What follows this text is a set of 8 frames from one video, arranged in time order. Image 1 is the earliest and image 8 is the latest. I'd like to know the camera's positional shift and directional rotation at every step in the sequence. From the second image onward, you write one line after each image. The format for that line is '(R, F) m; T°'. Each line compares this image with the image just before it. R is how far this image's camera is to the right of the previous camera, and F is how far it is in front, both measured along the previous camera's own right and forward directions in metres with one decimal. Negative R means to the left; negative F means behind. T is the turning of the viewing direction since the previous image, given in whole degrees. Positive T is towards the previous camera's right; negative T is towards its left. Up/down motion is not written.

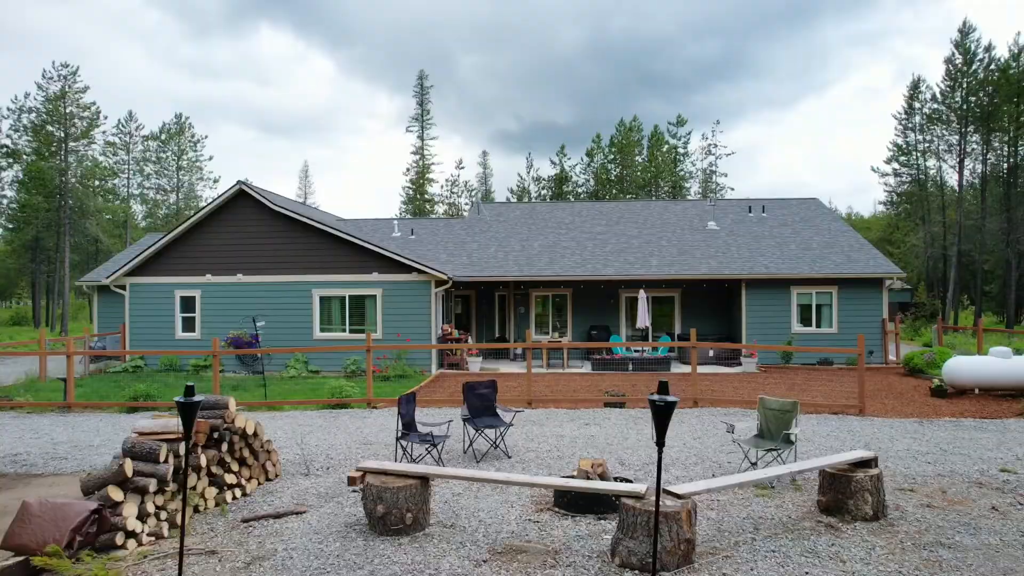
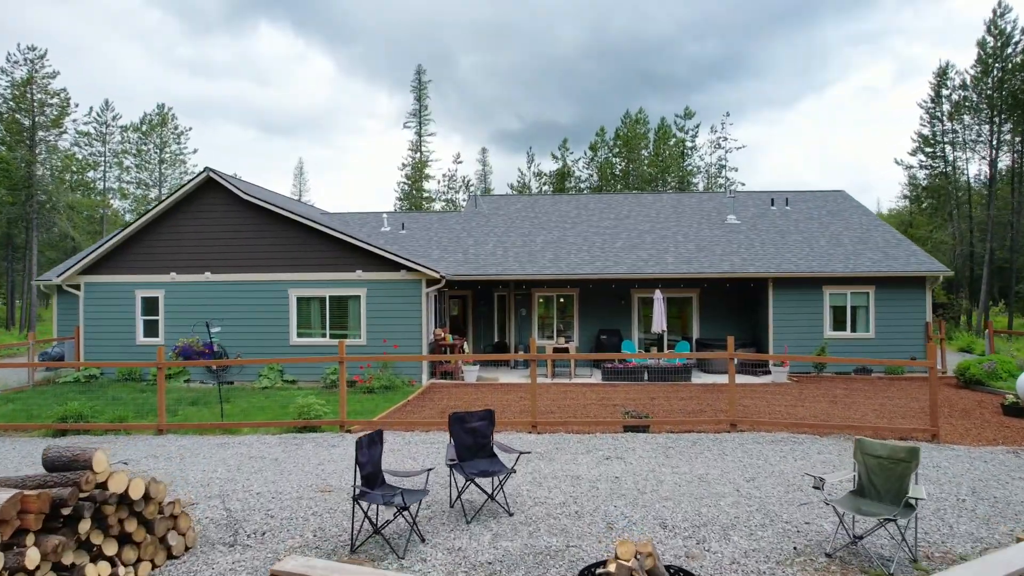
(0.0, +1.6) m; 0°
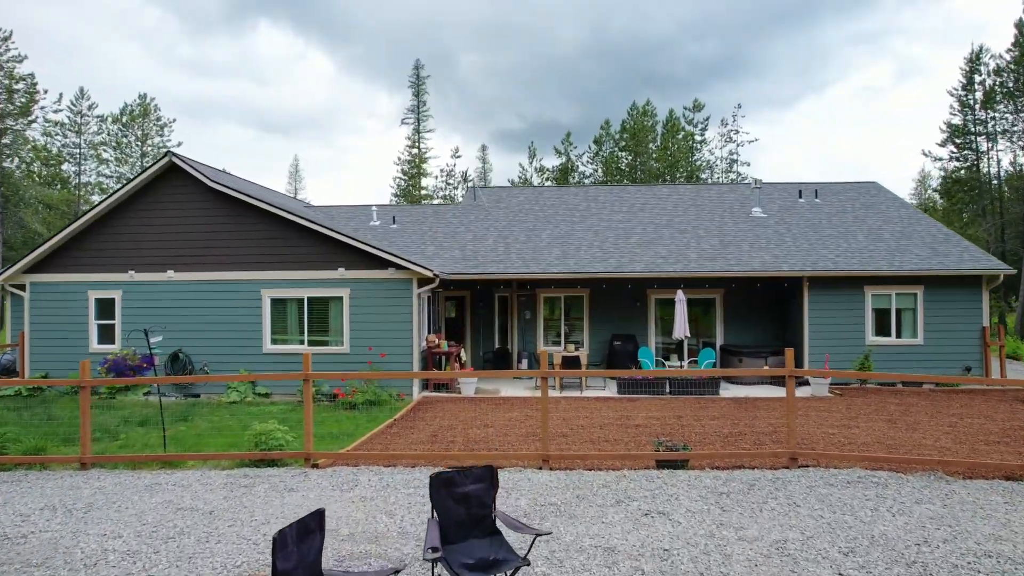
(0.0, +1.6) m; 0°
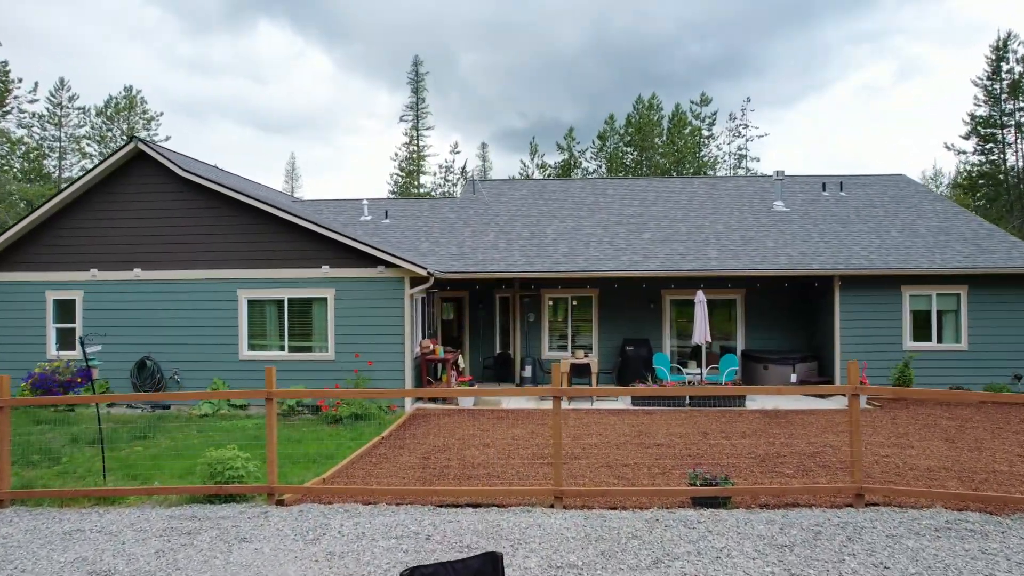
(0.0, +1.2) m; 0°
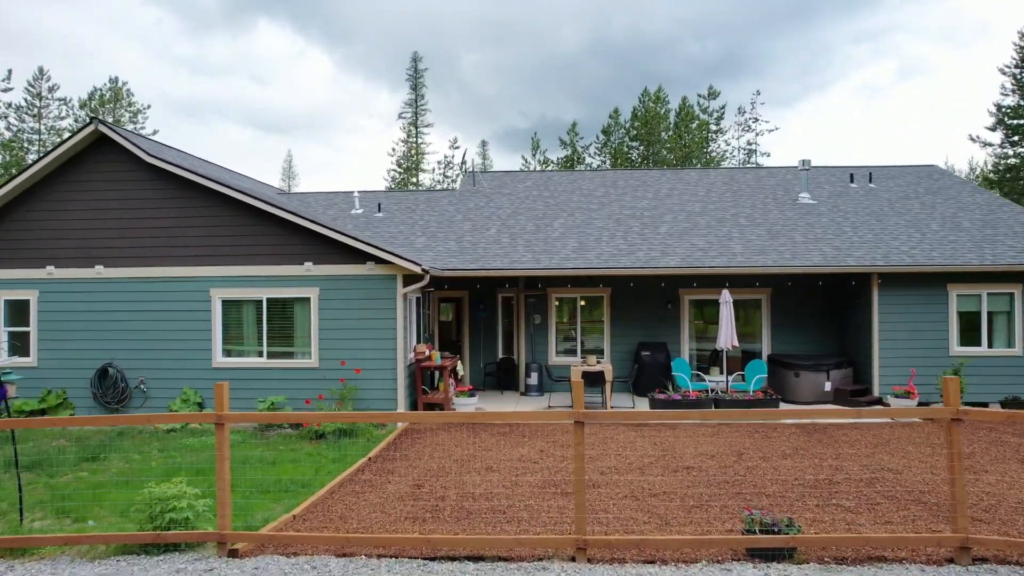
(-0.1, +1.1) m; 0°
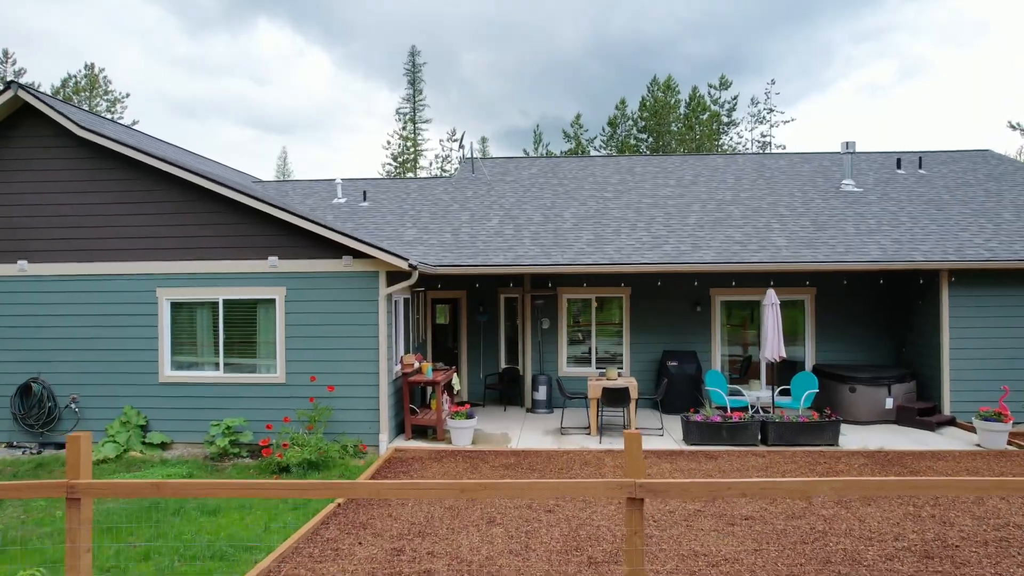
(-0.1, +1.6) m; 0°
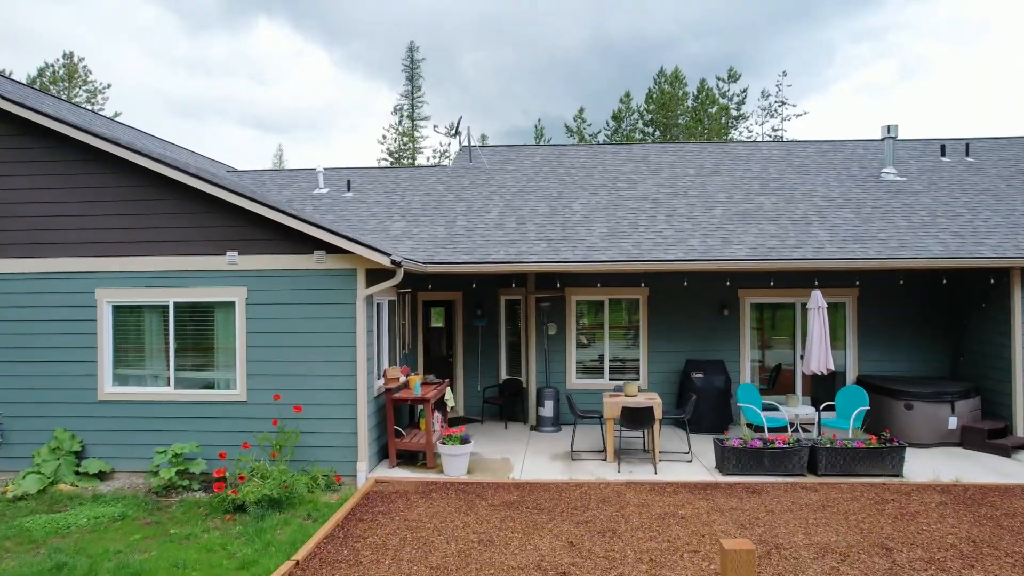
(0.0, +1.2) m; 0°
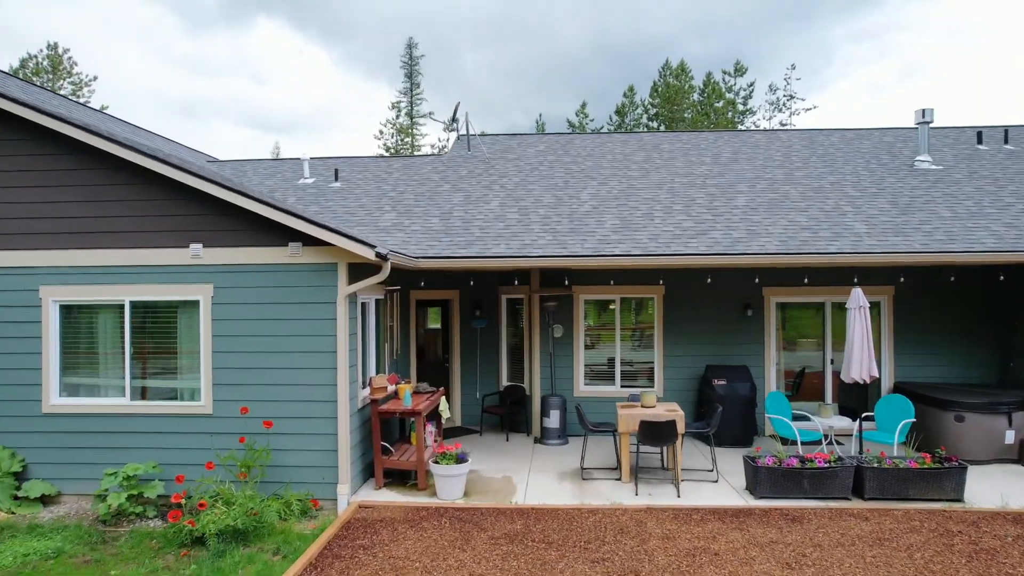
(0.0, +0.8) m; 0°
